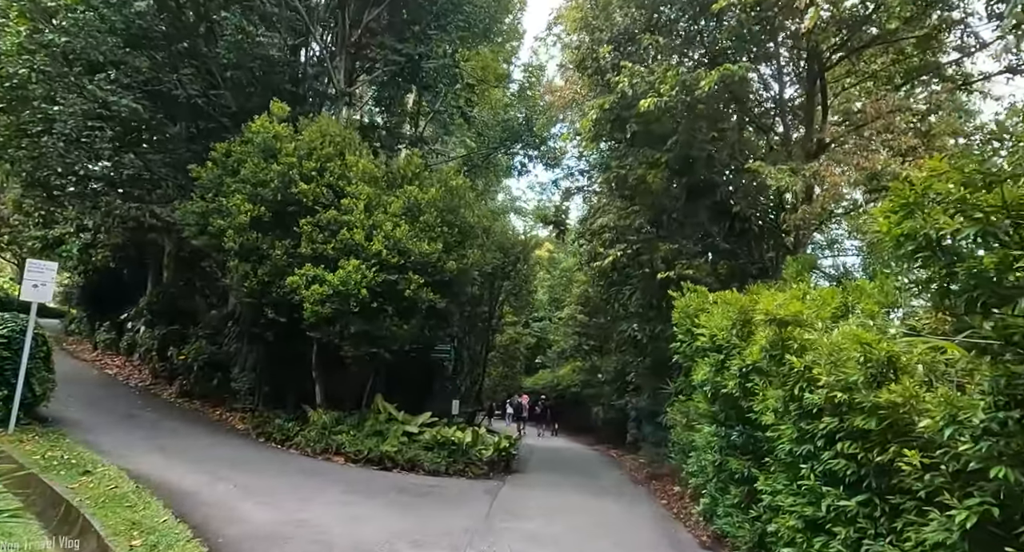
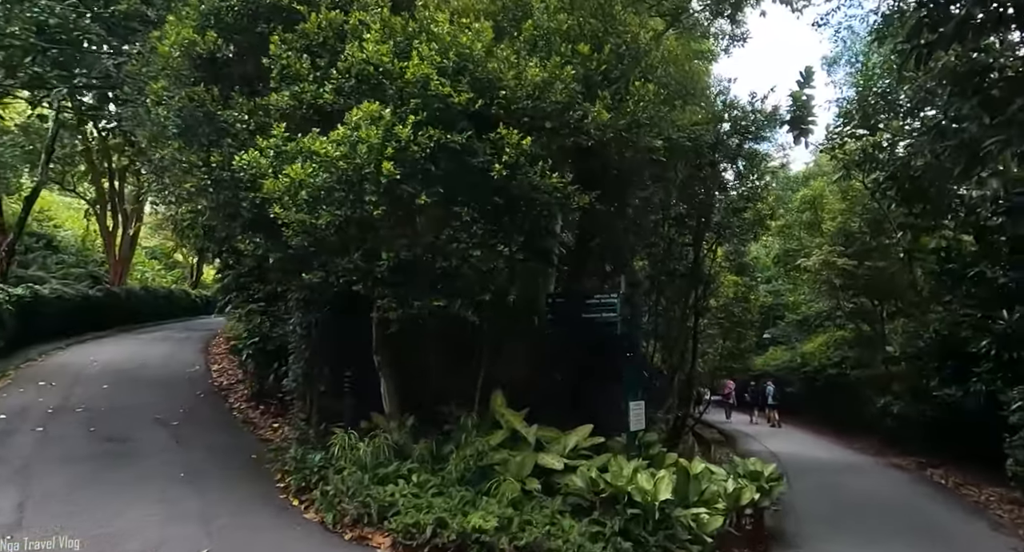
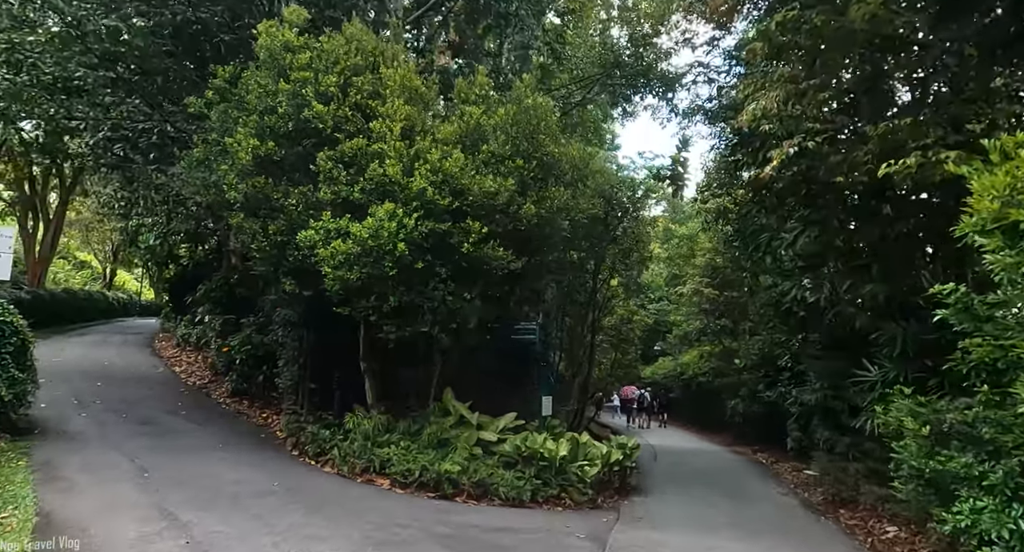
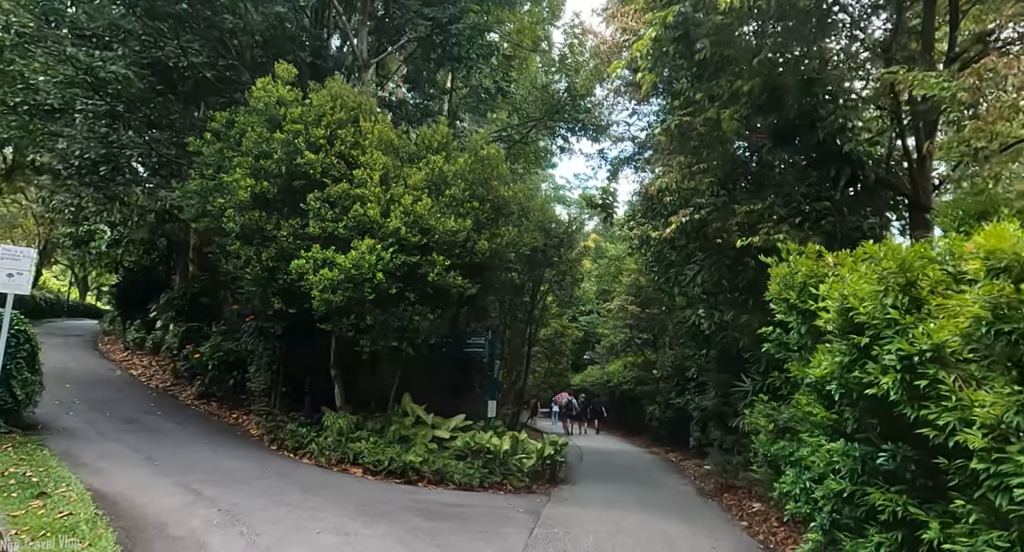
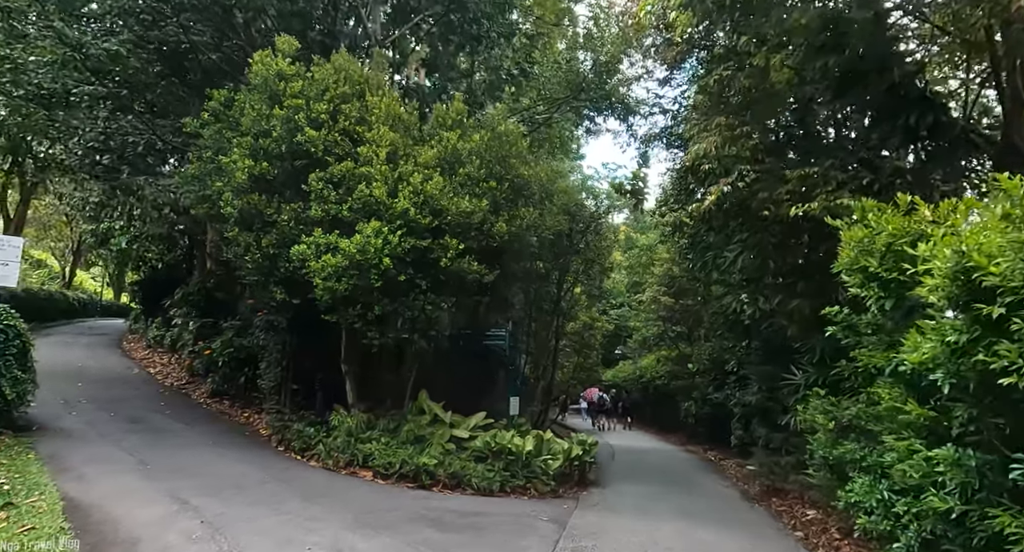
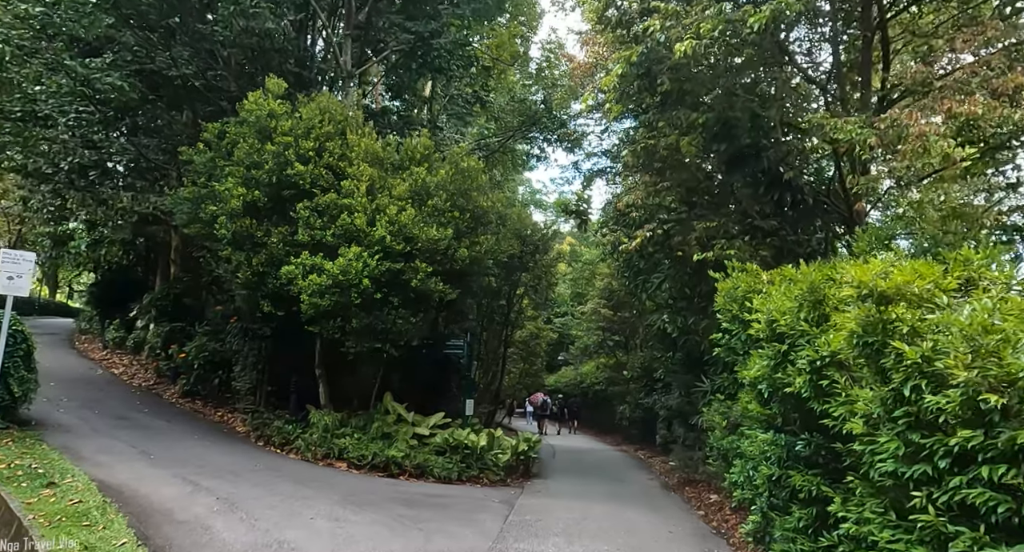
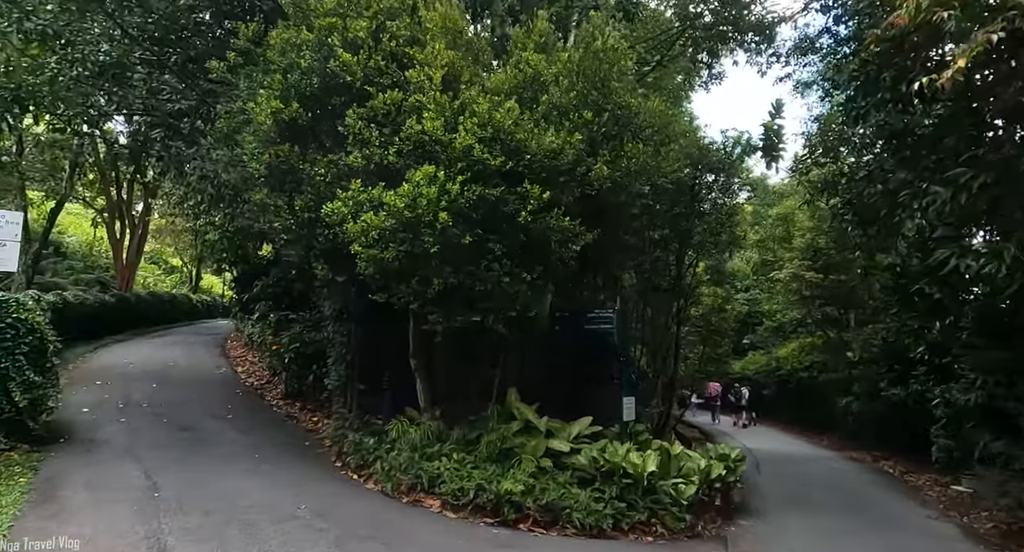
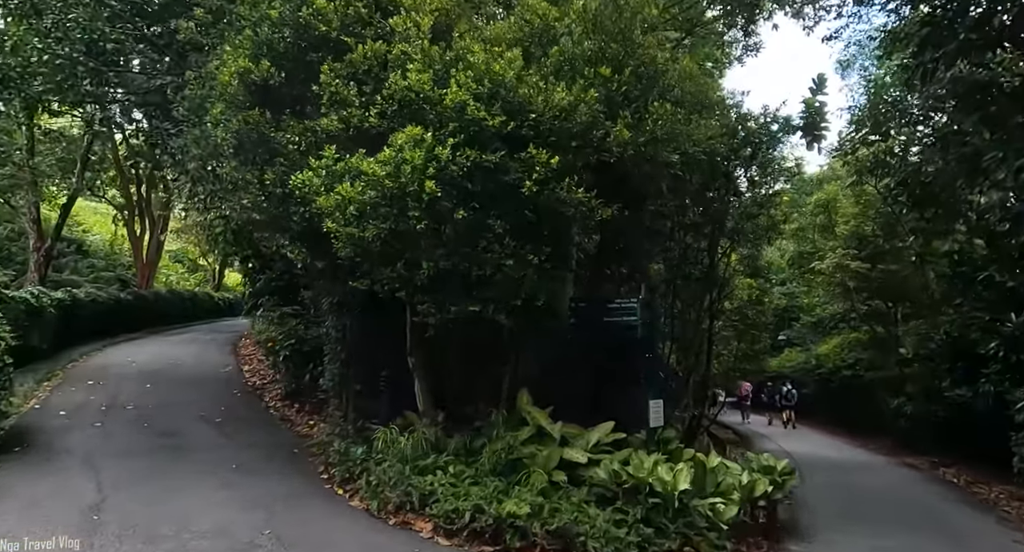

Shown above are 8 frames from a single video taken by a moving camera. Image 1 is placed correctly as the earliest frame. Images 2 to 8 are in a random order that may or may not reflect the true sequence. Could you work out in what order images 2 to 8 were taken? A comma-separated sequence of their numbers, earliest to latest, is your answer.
6, 4, 5, 3, 7, 8, 2
